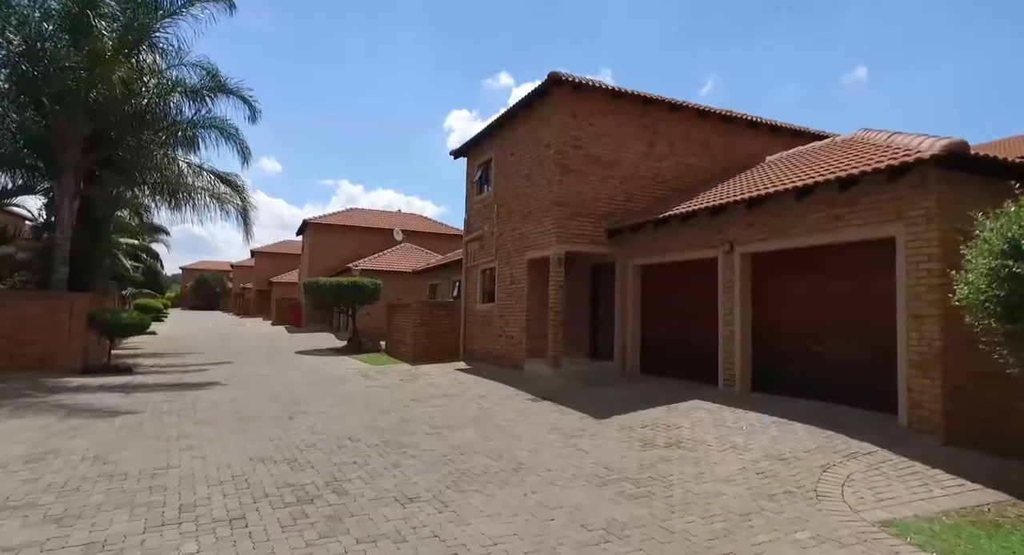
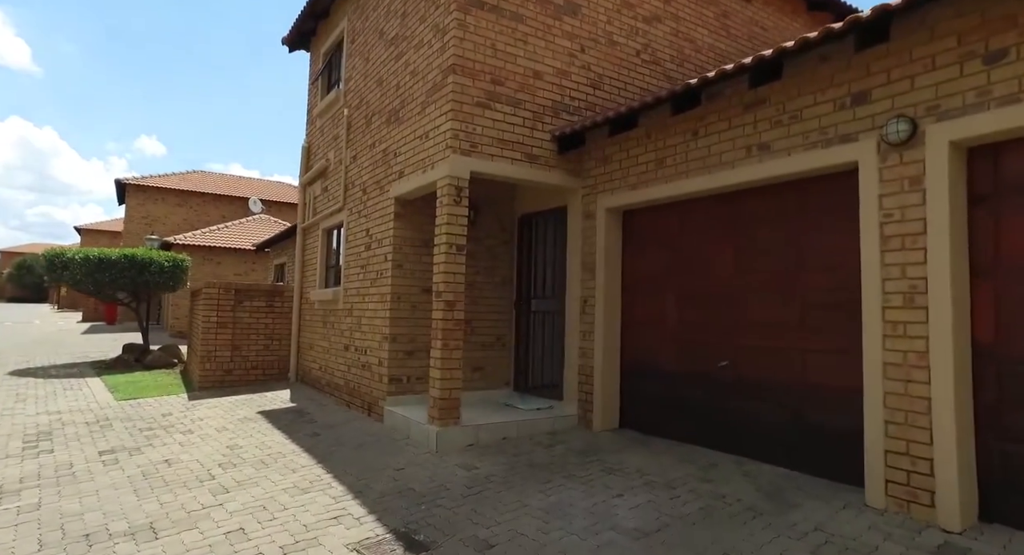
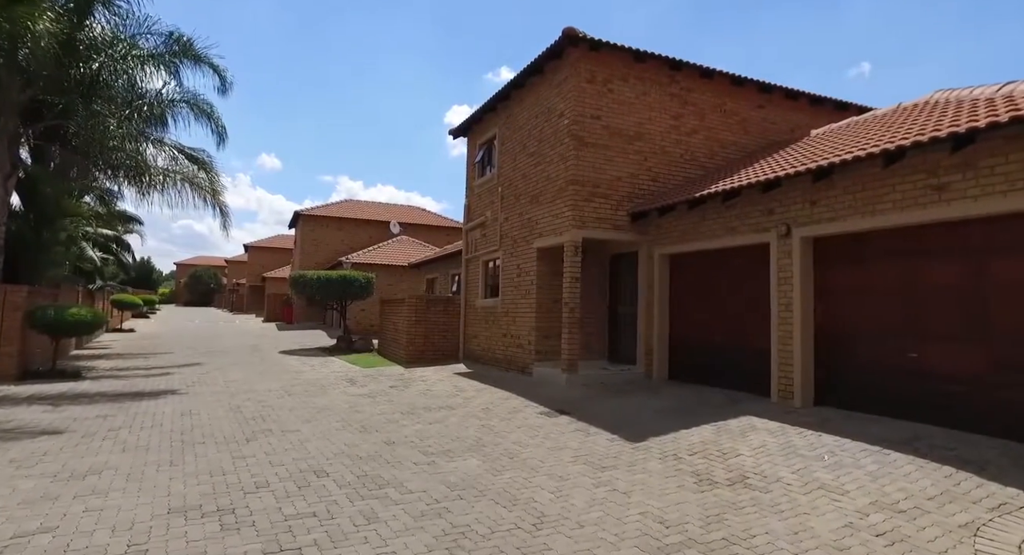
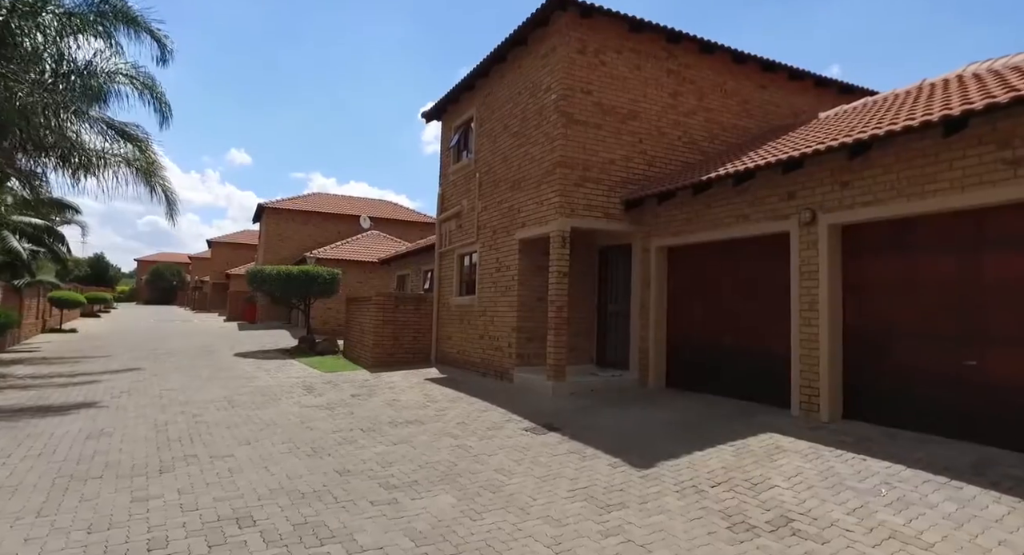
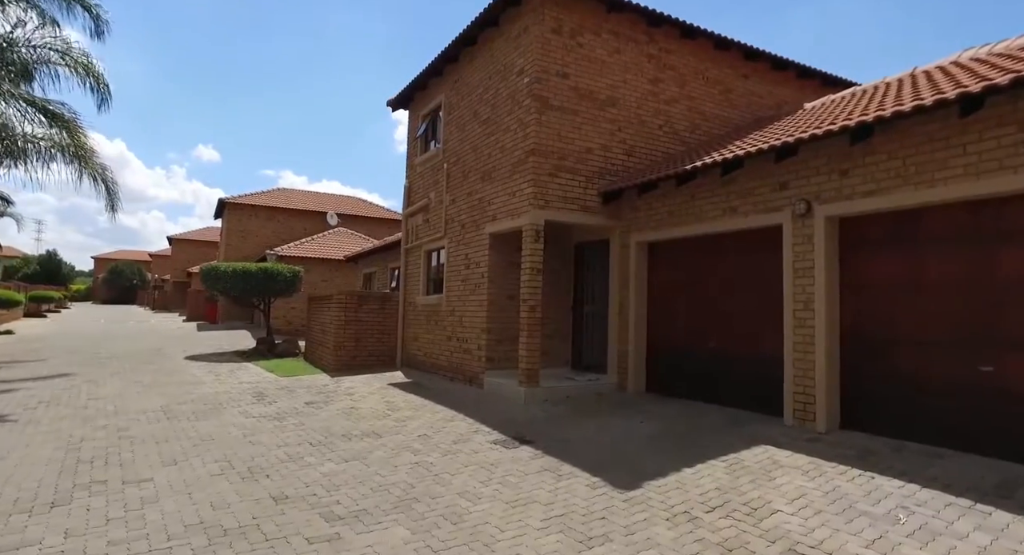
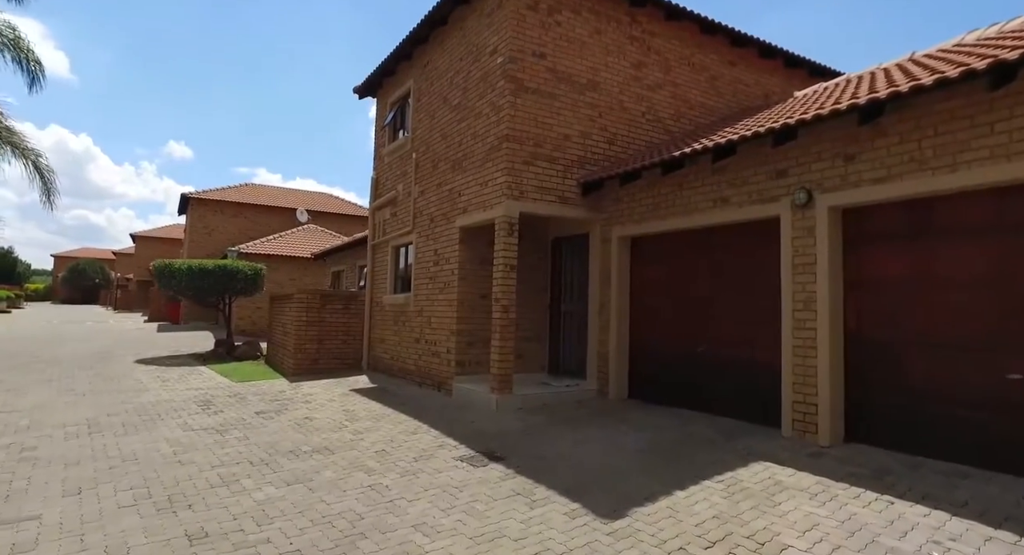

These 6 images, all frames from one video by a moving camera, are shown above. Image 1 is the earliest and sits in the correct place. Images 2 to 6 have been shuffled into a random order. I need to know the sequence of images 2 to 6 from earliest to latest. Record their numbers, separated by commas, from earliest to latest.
3, 4, 5, 6, 2
